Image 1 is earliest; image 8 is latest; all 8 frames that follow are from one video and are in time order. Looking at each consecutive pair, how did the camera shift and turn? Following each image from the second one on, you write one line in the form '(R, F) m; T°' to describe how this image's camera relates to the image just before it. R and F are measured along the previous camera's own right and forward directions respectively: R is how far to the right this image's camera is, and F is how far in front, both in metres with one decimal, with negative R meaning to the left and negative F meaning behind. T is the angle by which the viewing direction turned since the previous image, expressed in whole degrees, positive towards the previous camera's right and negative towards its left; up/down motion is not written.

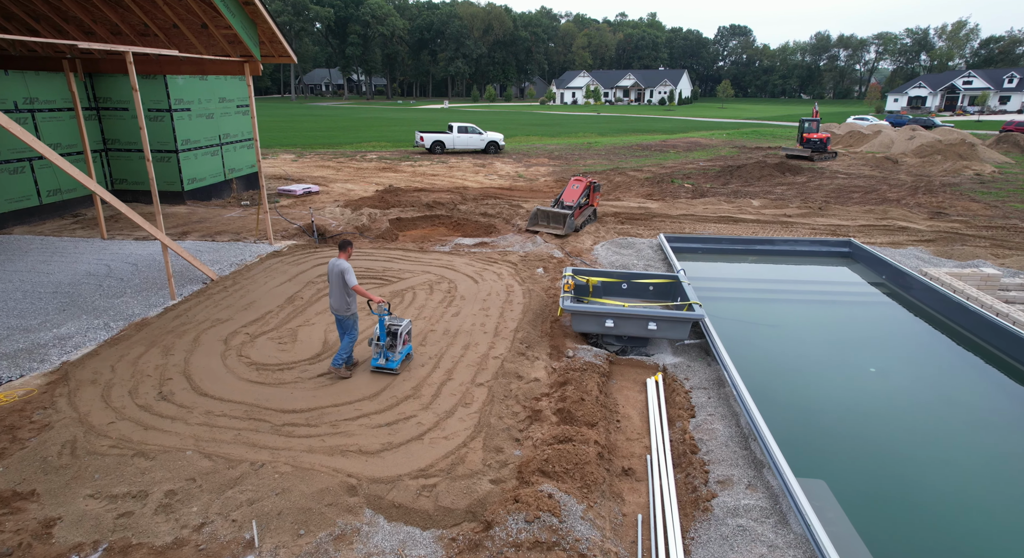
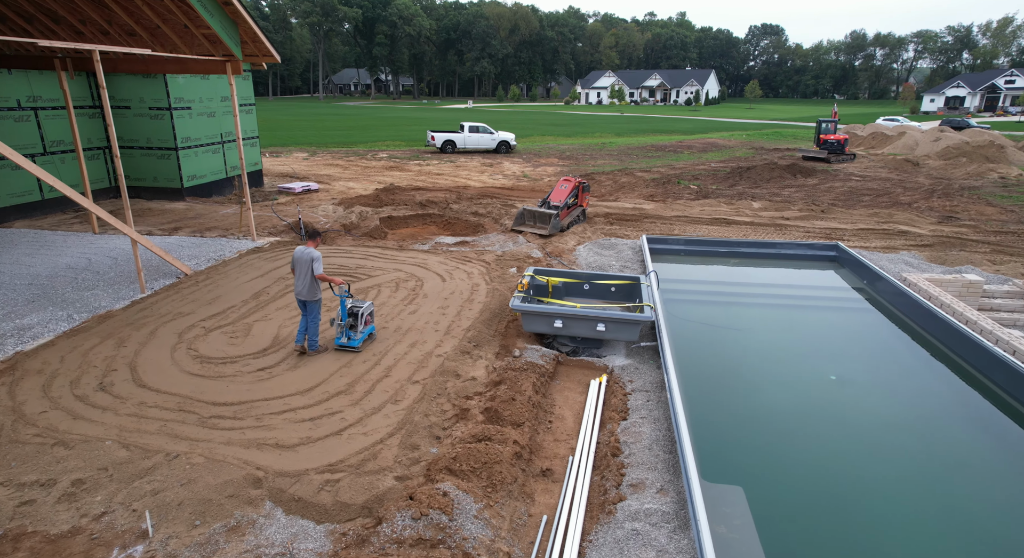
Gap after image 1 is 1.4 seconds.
(+0.8, 0.0) m; -2°
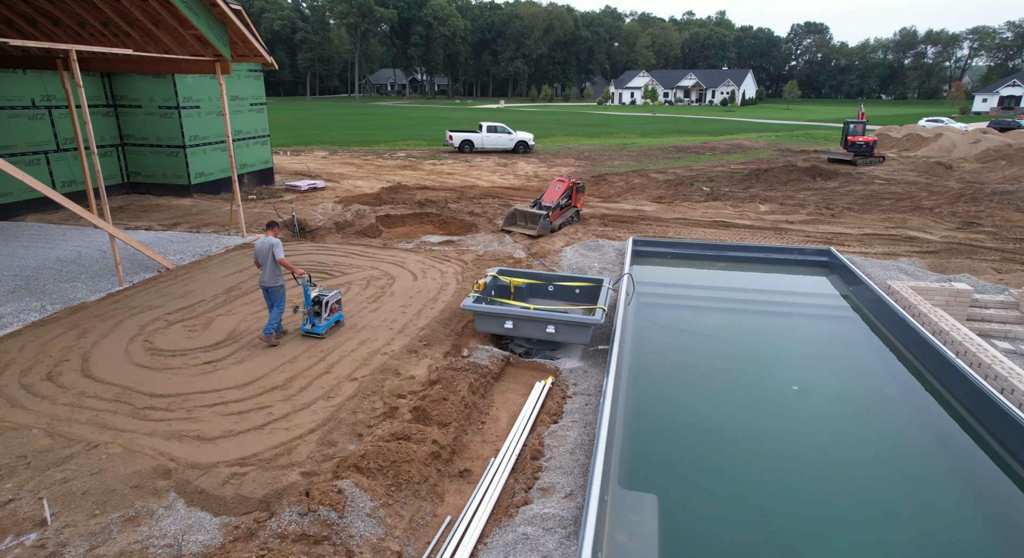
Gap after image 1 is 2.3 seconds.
(+0.9, 0.0) m; -3°
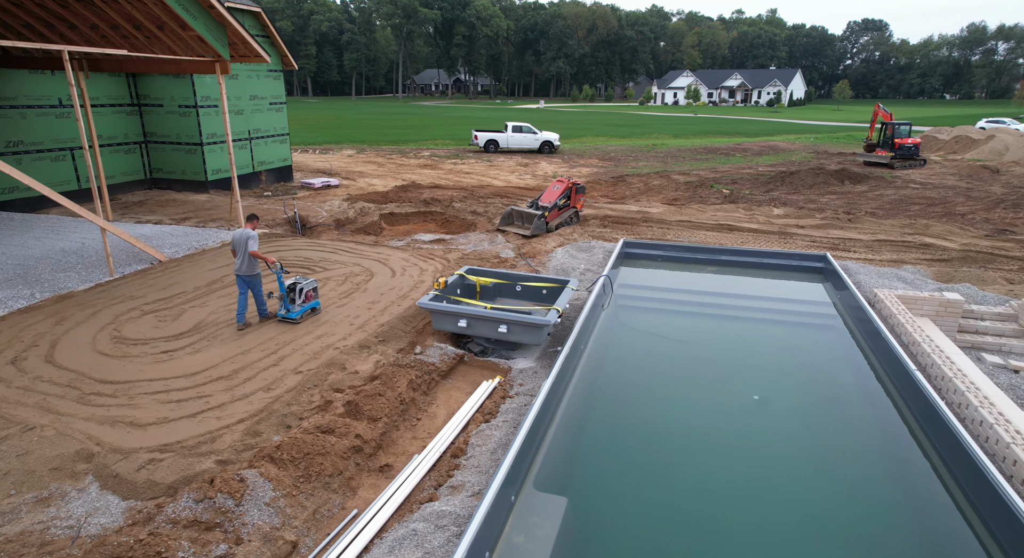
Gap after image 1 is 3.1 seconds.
(+0.9, 0.0) m; -3°
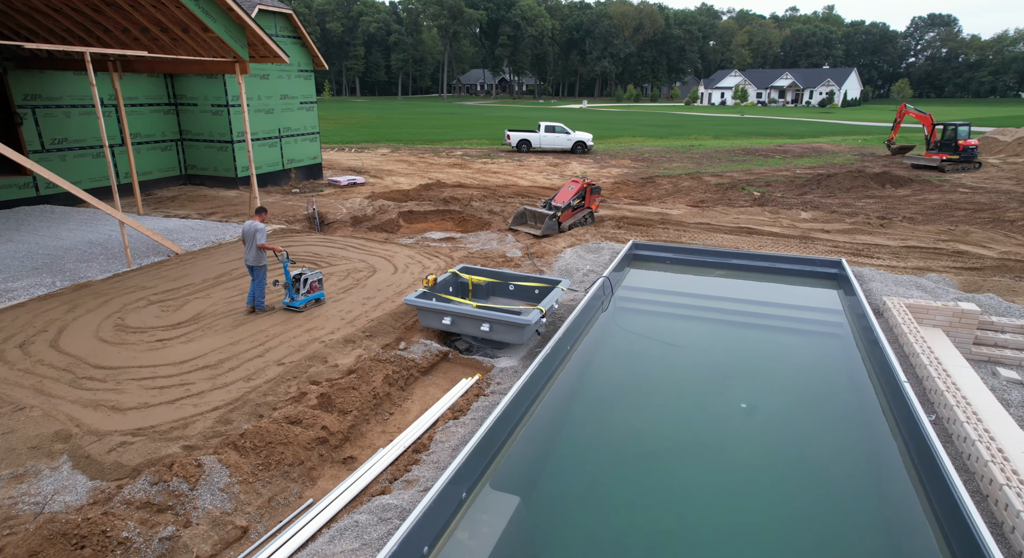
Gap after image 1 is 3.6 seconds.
(+0.6, 0.0) m; -4°
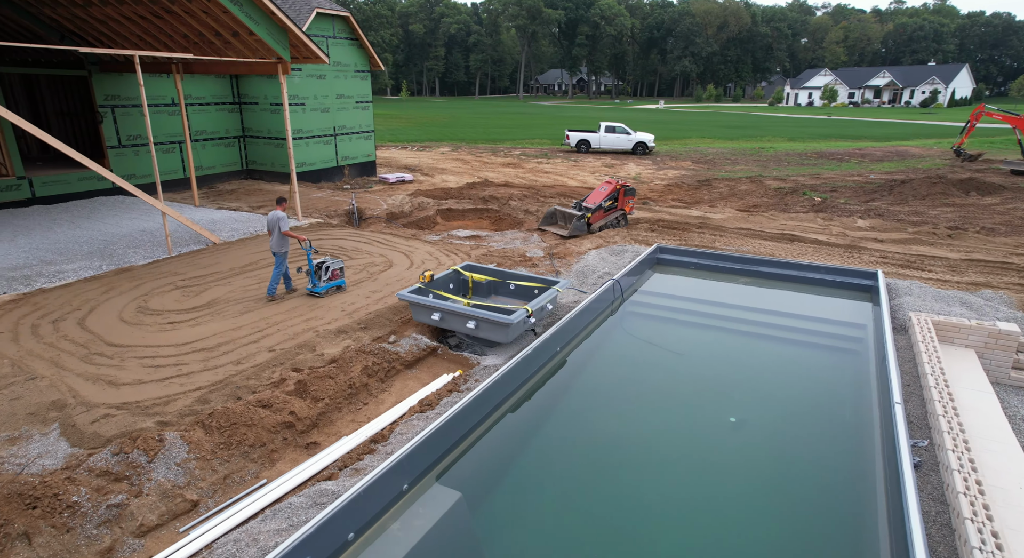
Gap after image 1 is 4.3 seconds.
(+0.9, +0.1) m; -7°
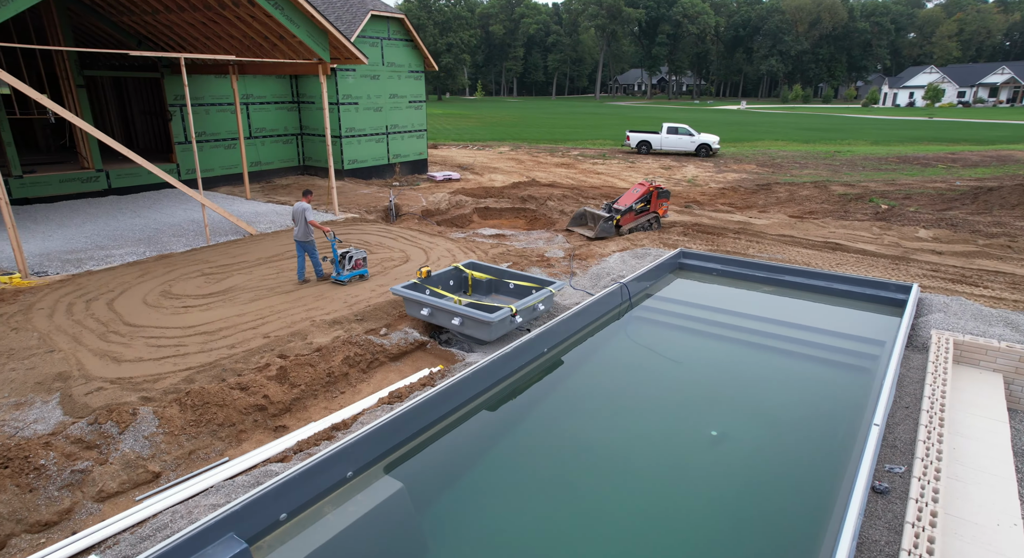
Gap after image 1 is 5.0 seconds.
(+0.9, 0.0) m; -7°
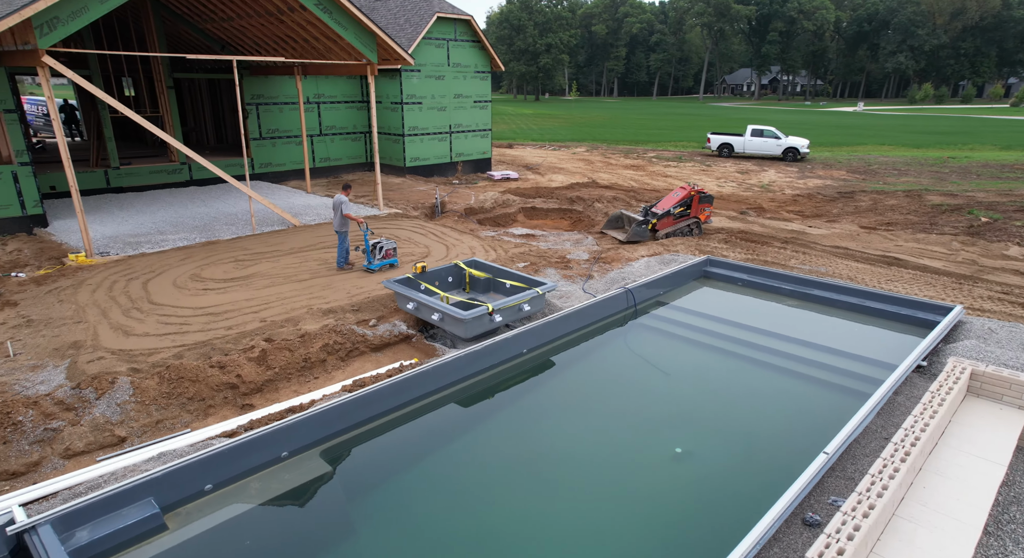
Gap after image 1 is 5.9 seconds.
(+1.2, +0.1) m; -9°
